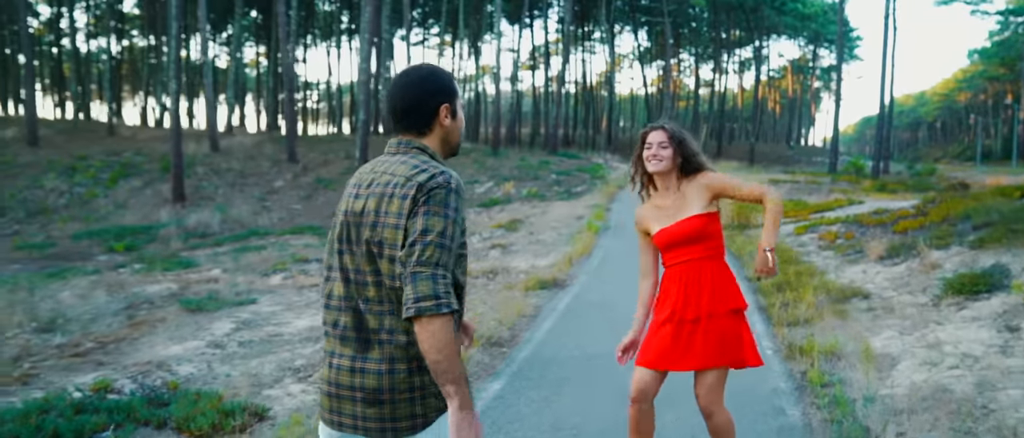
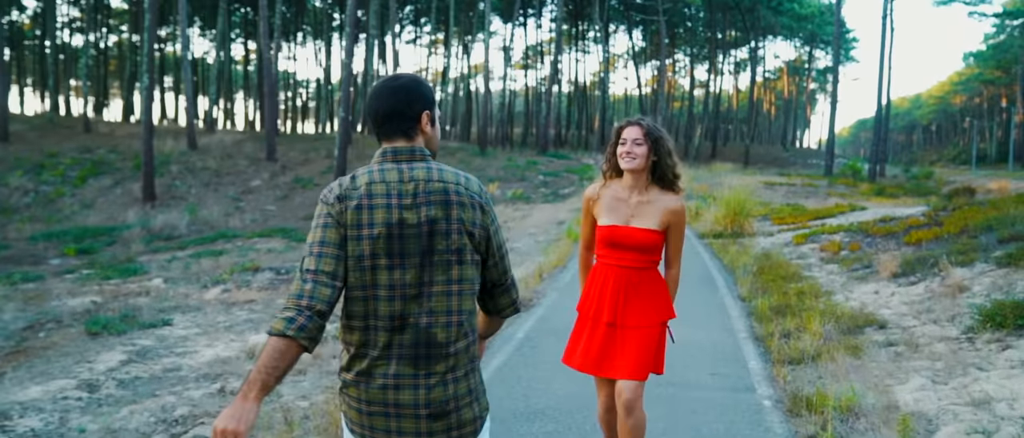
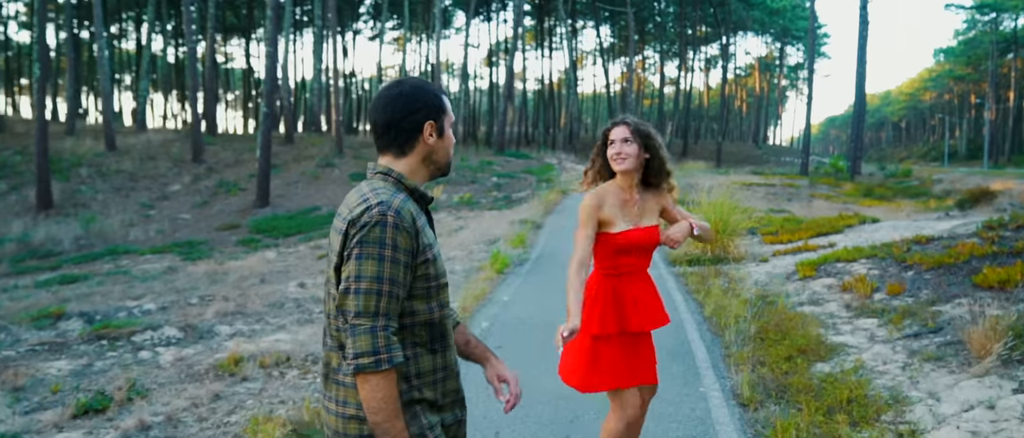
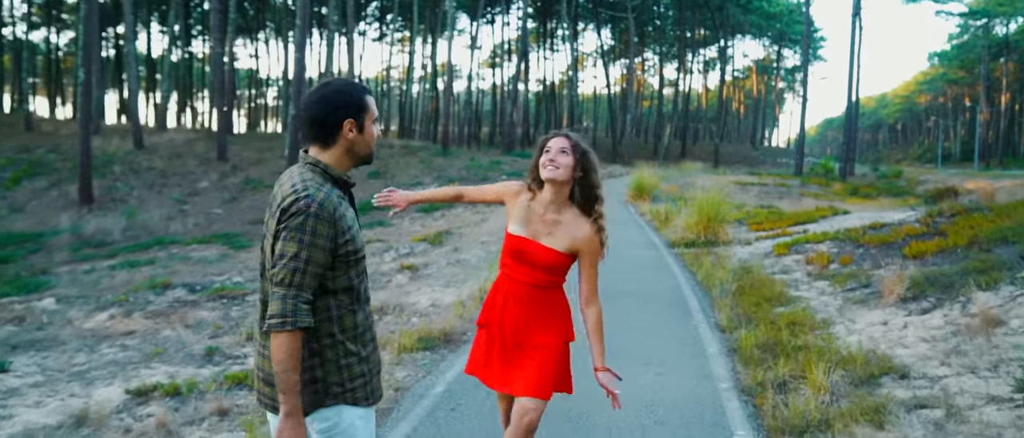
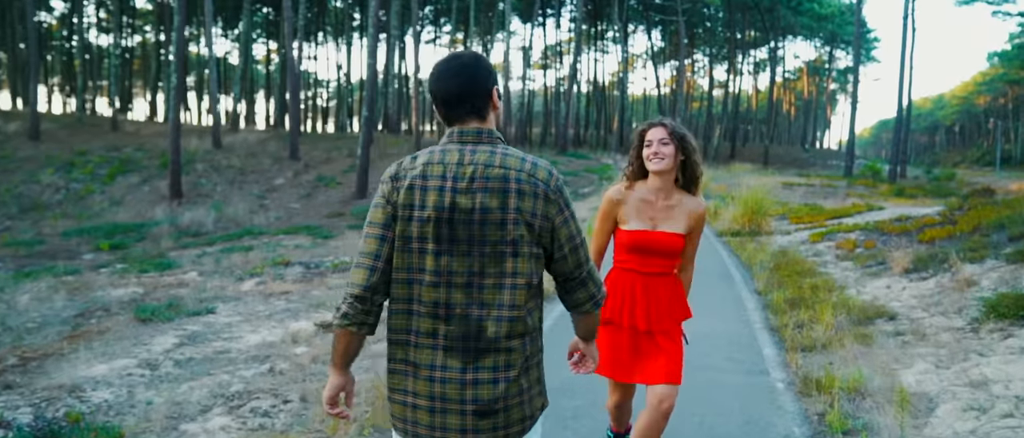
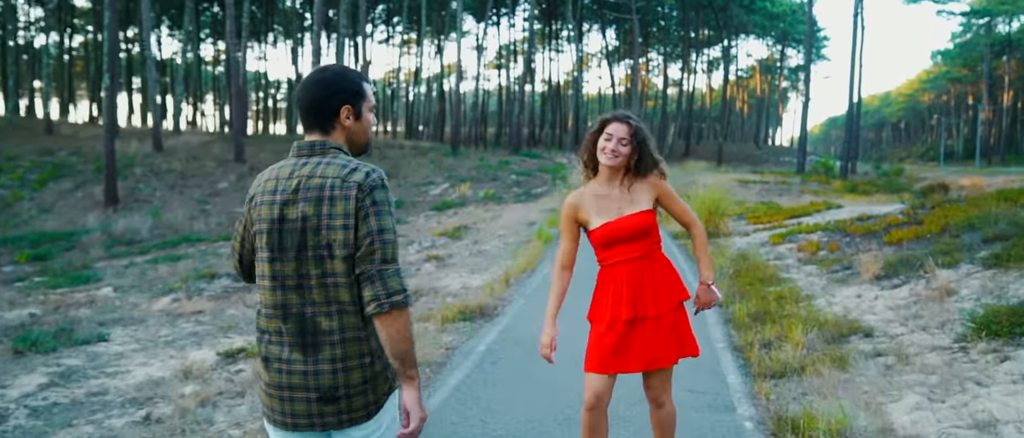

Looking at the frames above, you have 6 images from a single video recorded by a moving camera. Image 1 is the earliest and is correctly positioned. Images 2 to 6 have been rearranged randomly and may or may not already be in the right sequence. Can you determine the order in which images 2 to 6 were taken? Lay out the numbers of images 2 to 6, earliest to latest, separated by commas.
5, 2, 6, 4, 3
